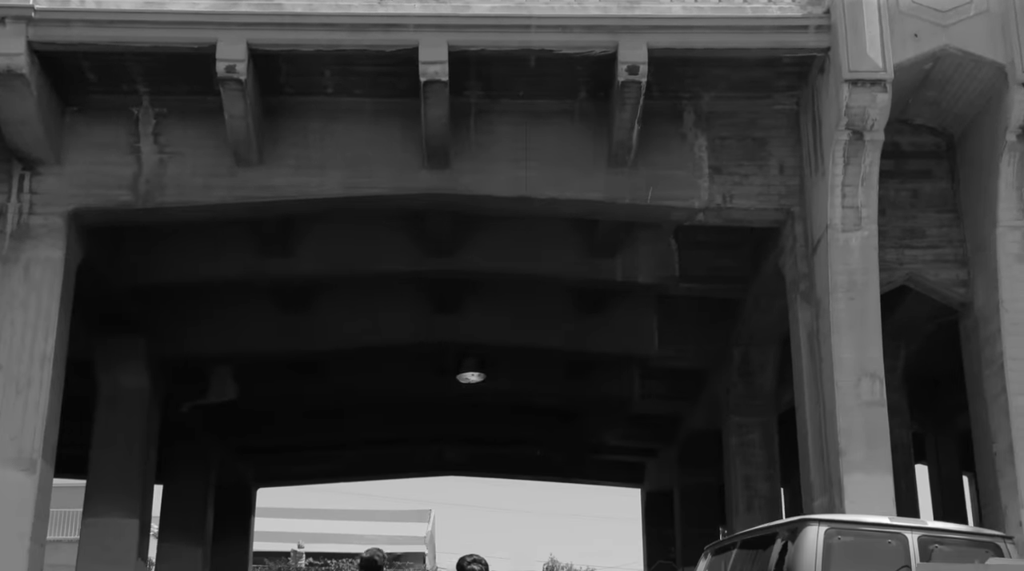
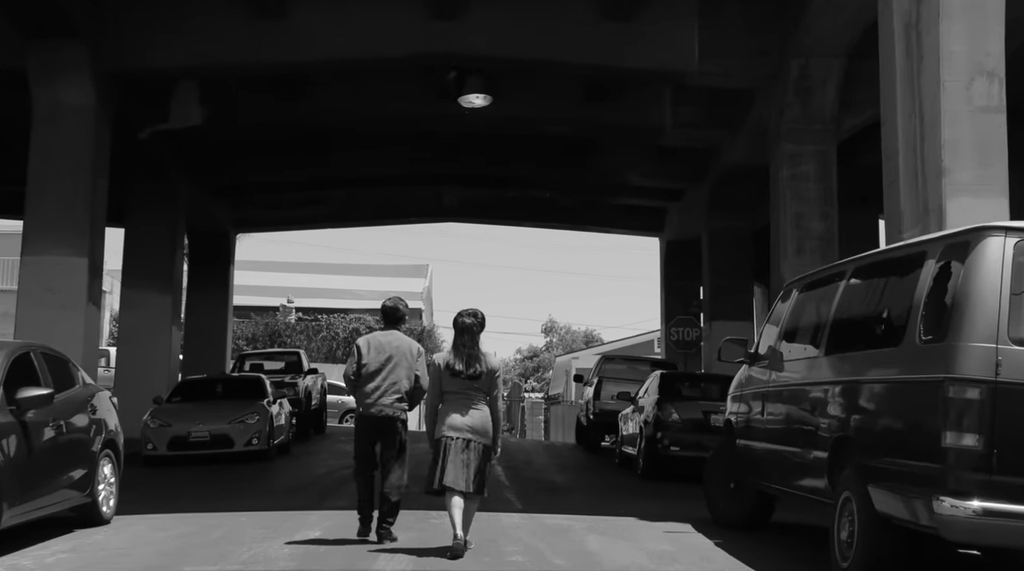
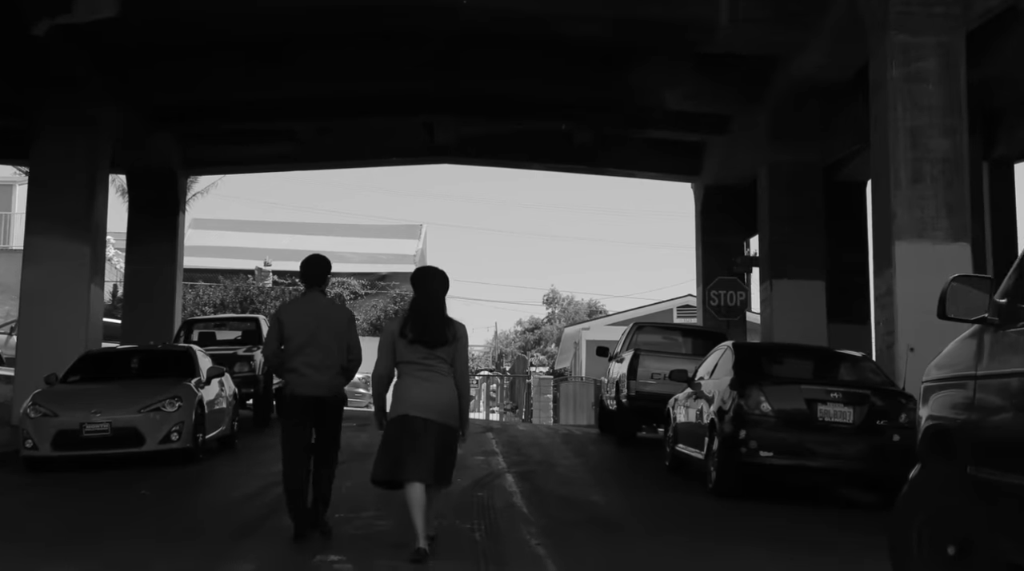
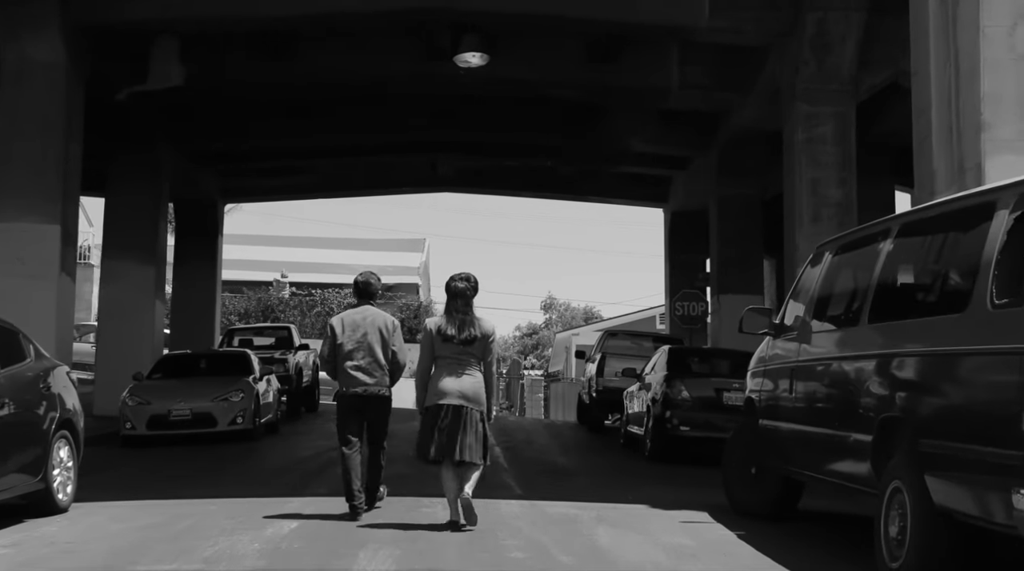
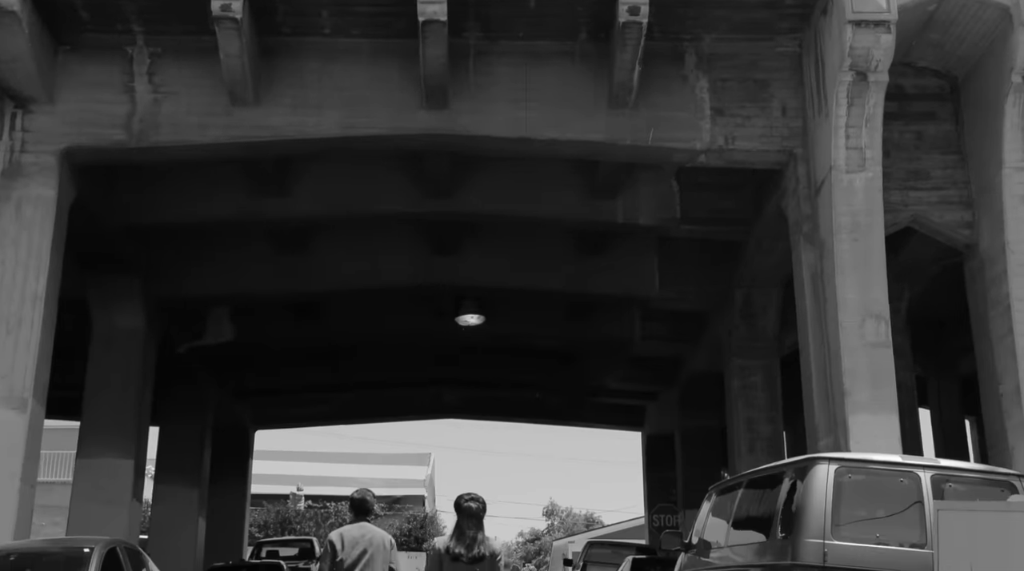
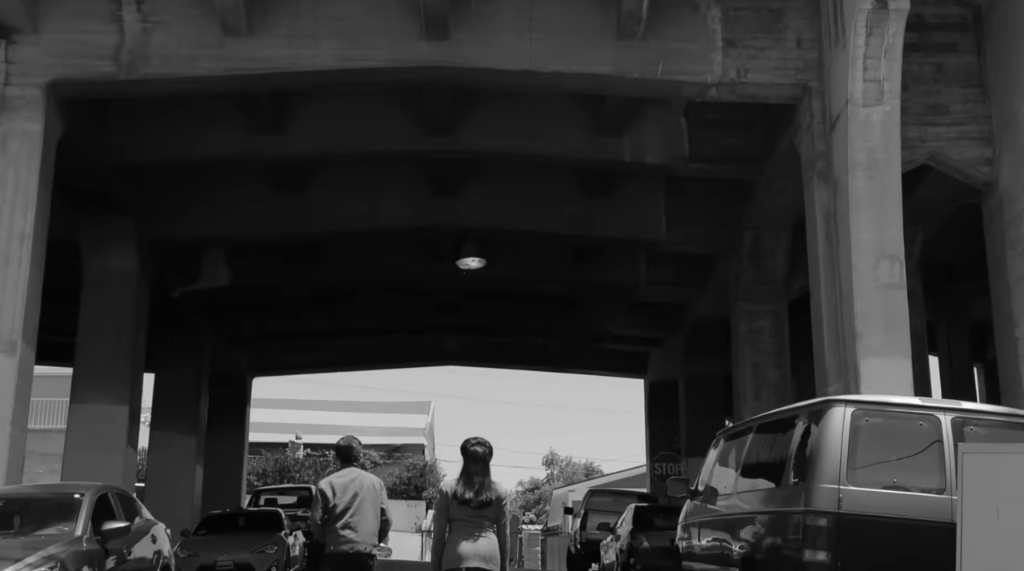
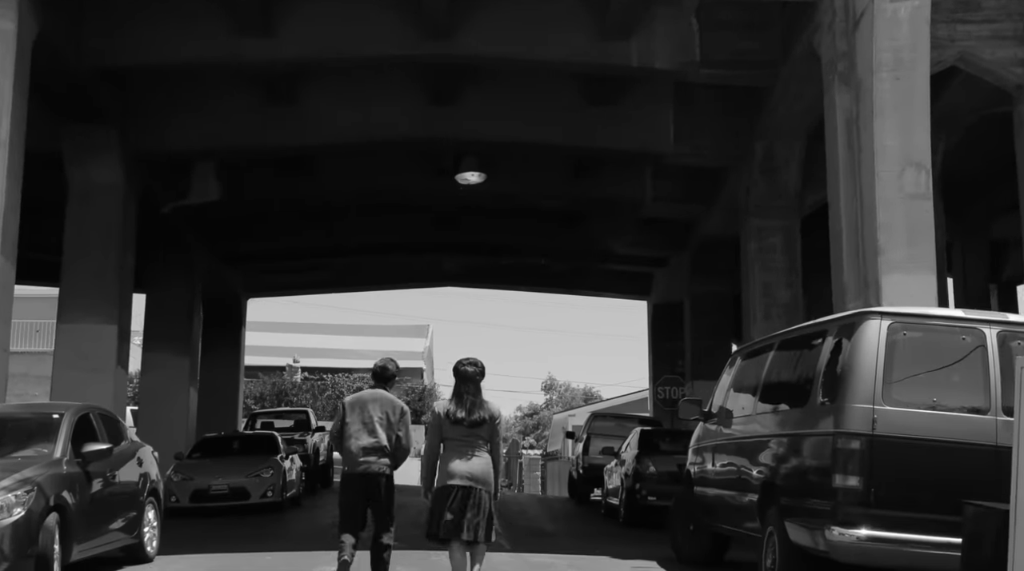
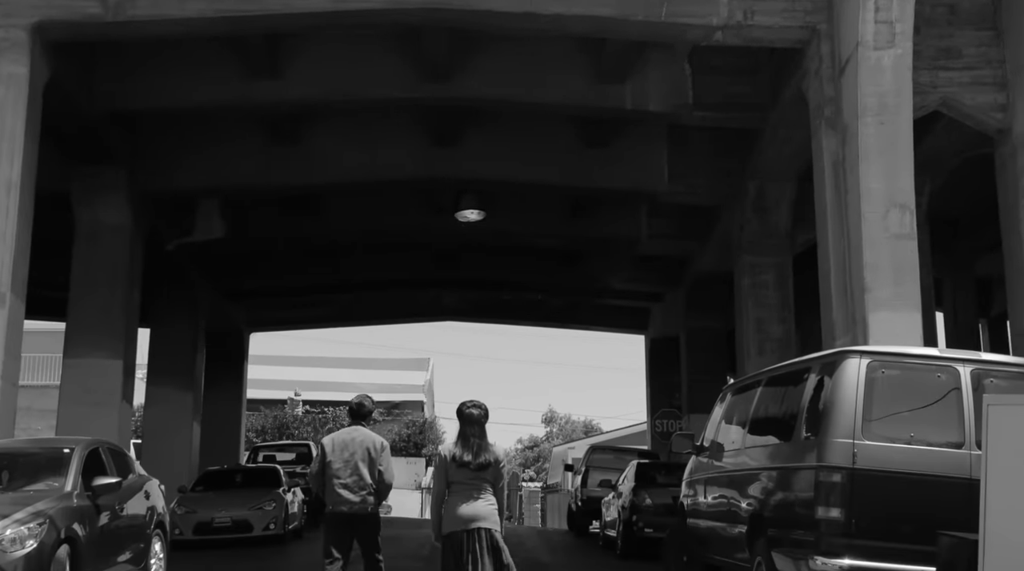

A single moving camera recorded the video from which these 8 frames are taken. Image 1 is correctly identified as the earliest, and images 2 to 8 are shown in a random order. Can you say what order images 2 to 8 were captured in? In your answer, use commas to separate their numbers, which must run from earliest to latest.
5, 6, 8, 7, 2, 4, 3
